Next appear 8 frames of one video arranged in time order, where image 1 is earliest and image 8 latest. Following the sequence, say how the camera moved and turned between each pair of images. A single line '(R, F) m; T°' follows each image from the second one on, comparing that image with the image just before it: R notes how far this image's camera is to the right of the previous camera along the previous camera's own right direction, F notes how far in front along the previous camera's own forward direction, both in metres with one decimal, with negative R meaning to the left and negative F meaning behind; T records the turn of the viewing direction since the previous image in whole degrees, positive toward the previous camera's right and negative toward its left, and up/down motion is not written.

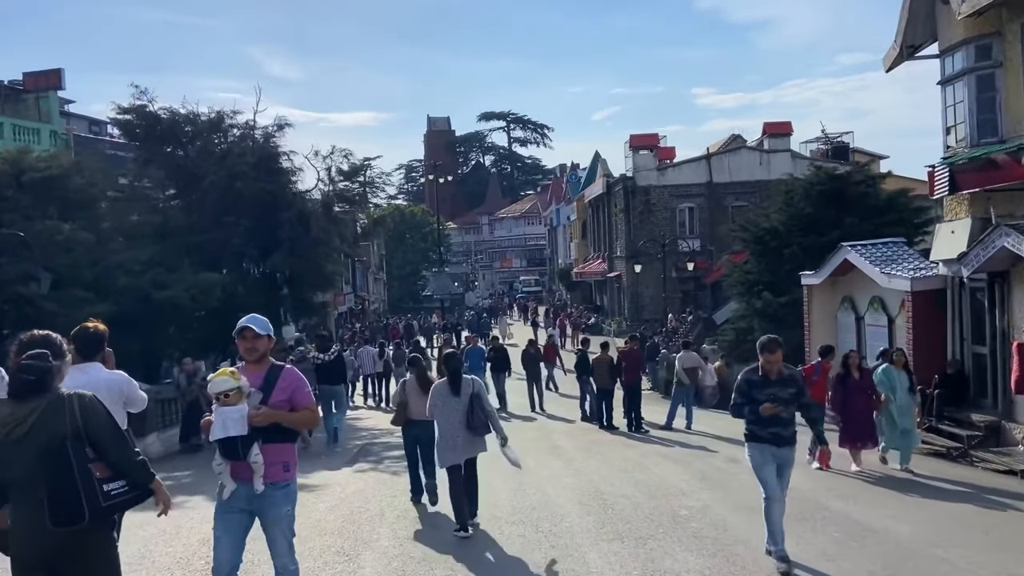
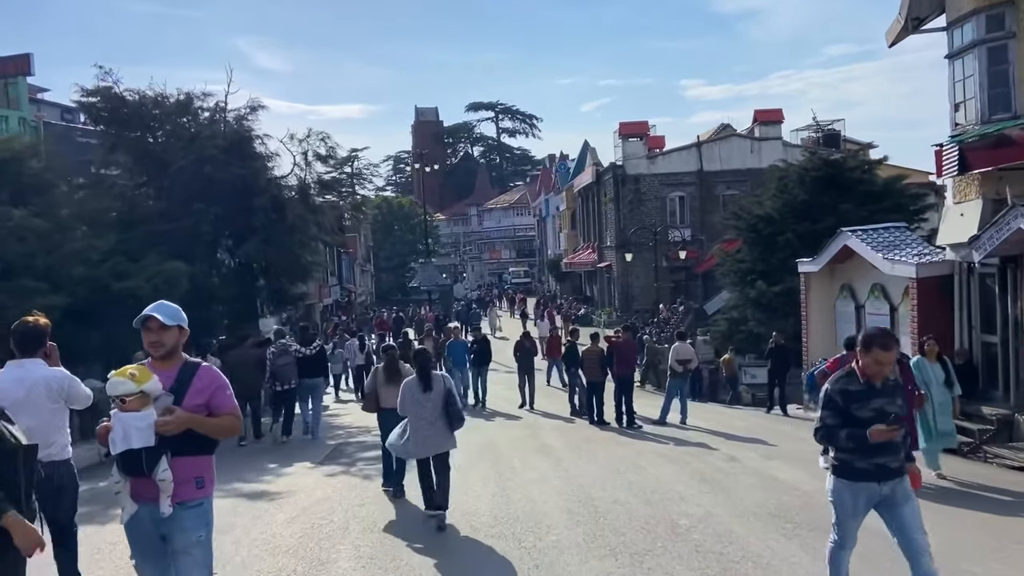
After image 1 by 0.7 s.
(+0.1, +1.1) m; +1°
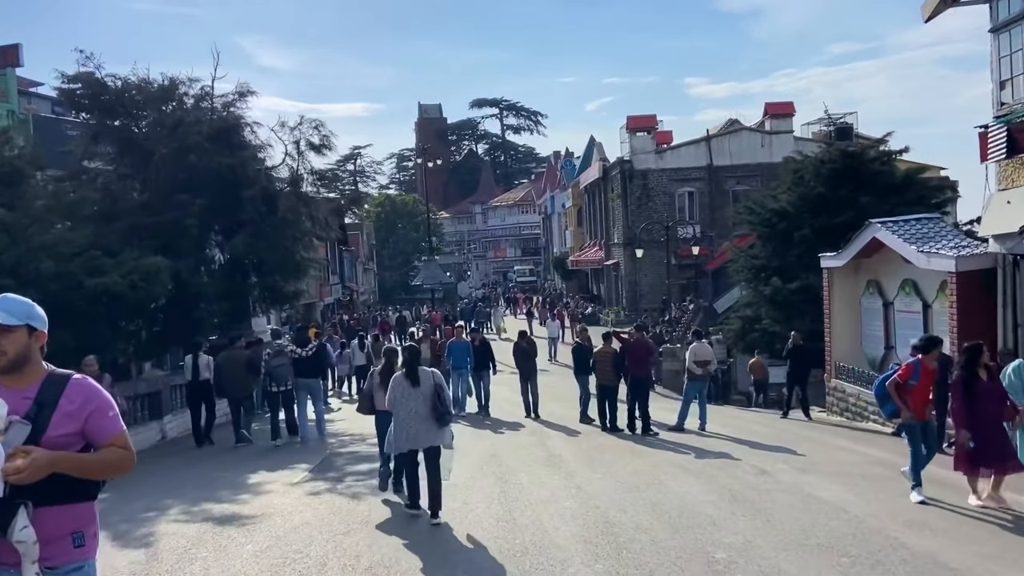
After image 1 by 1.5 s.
(0.0, +1.4) m; 0°
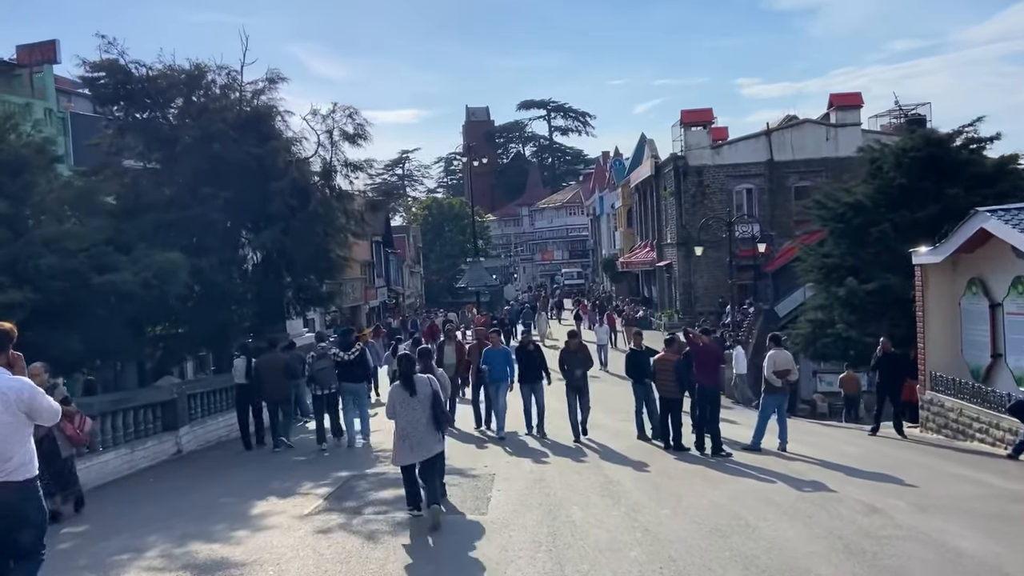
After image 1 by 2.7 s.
(-0.1, +2.0) m; -3°
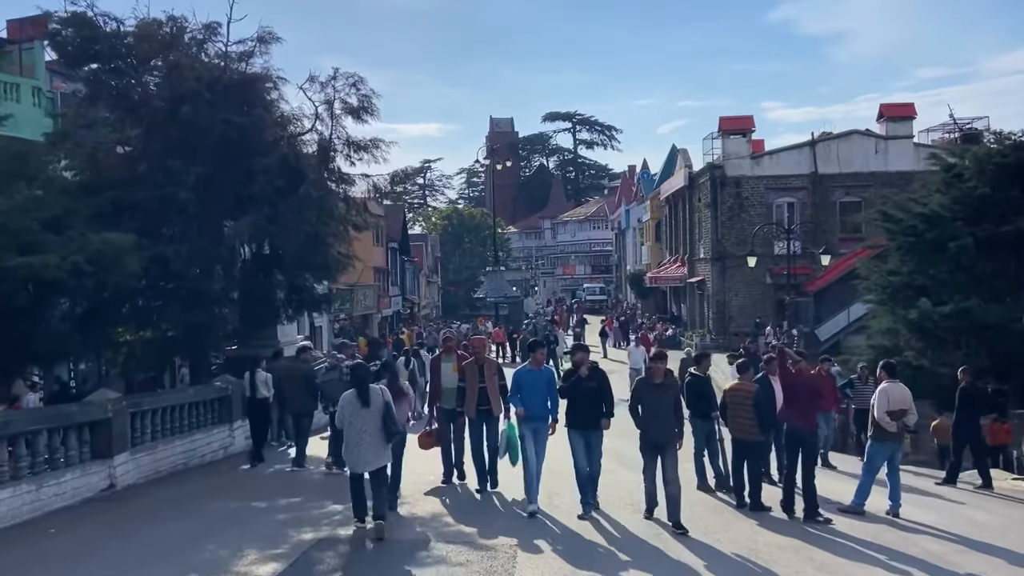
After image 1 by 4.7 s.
(-0.2, +3.4) m; -1°
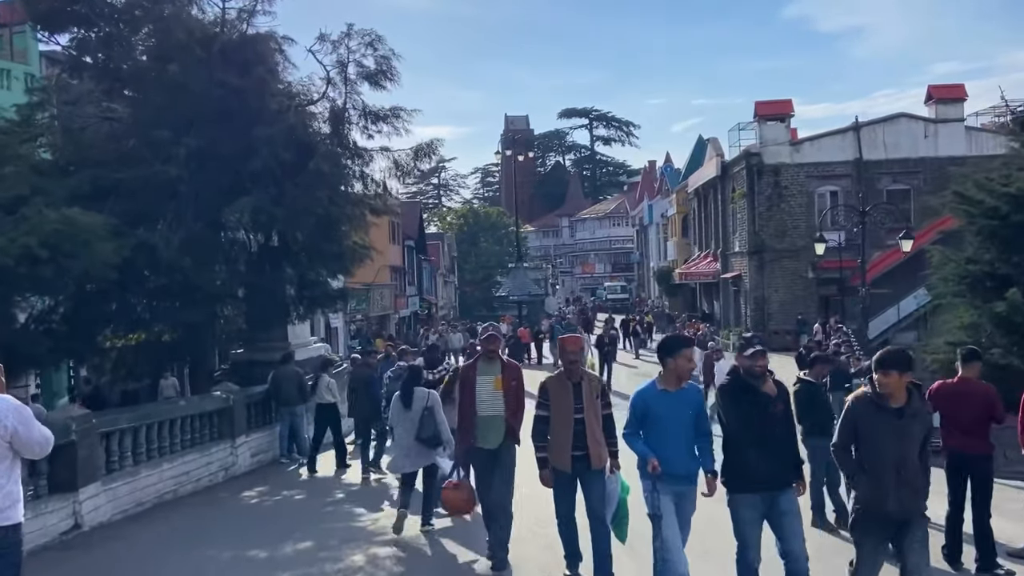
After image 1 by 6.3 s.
(-0.5, +2.6) m; -1°
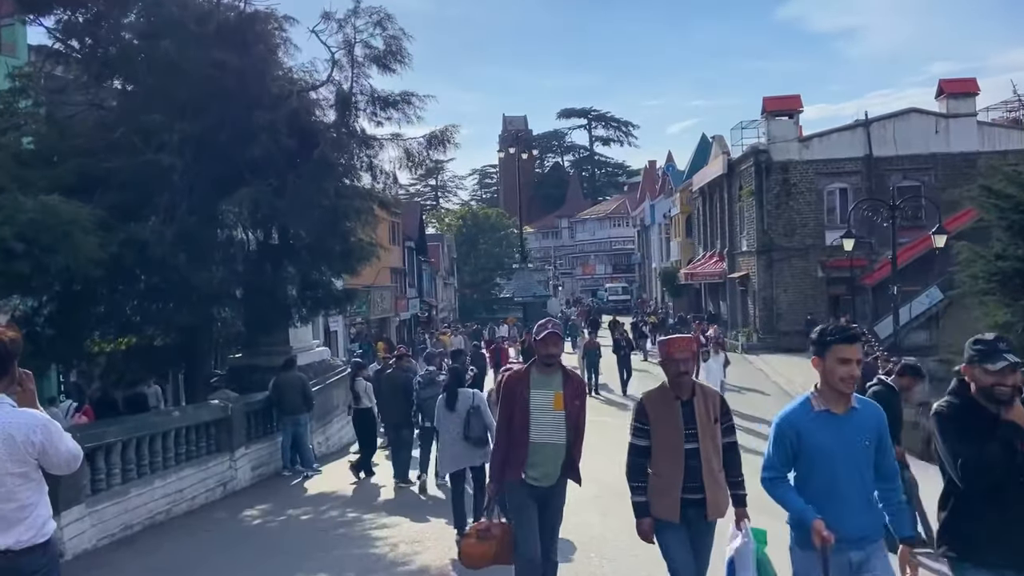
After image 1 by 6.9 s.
(-0.3, +1.1) m; 0°
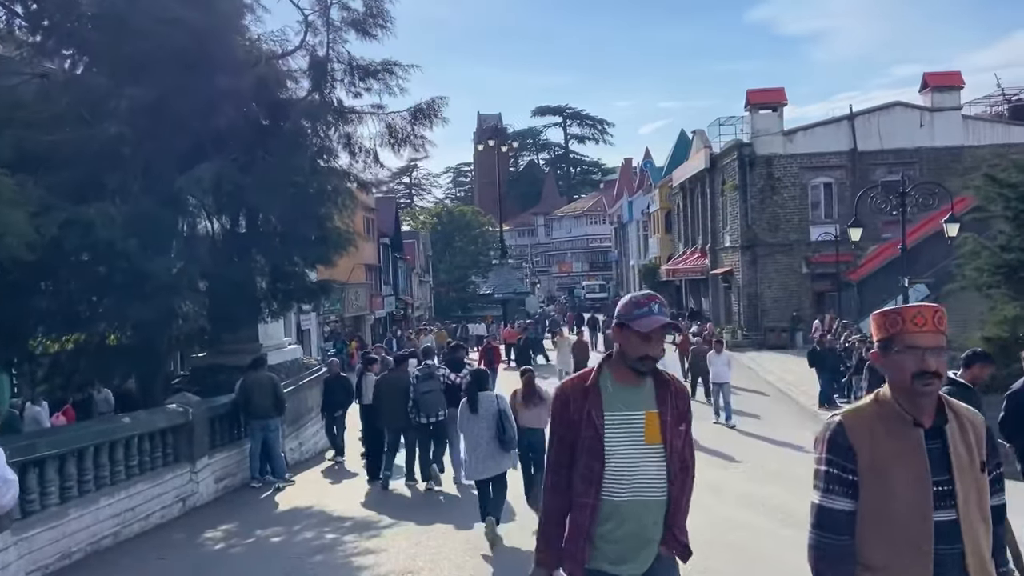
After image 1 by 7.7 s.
(-0.3, +1.4) m; +1°
